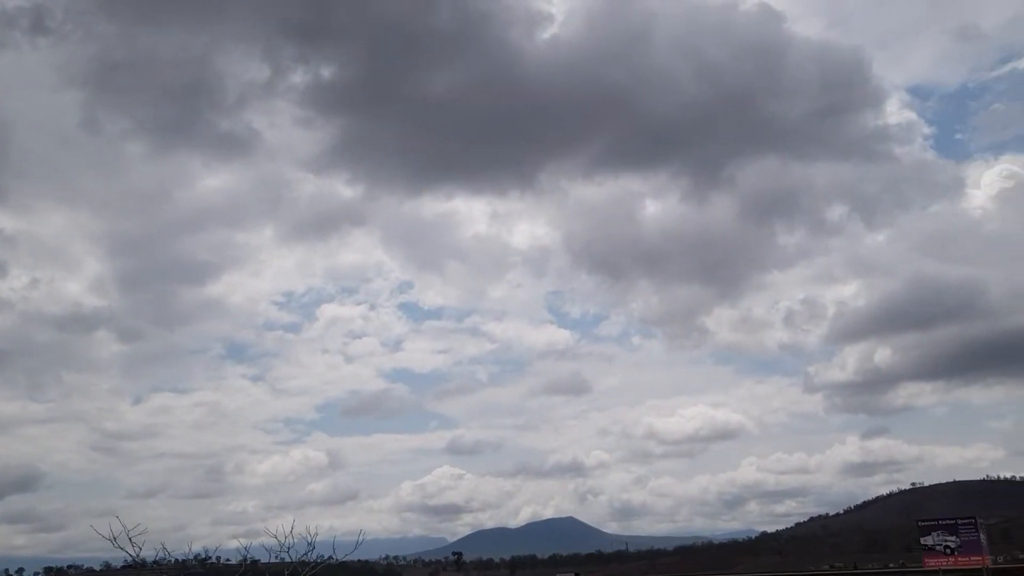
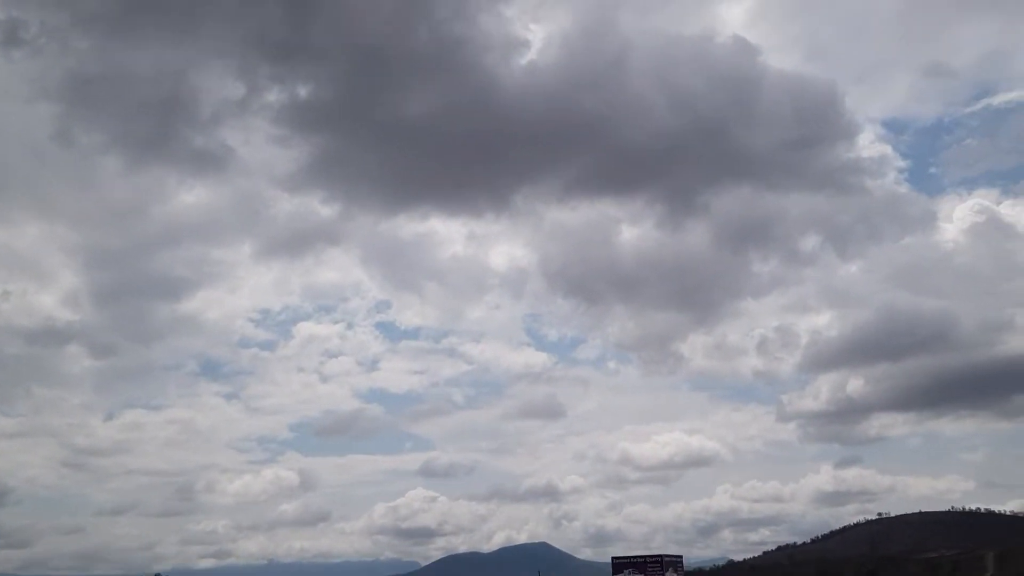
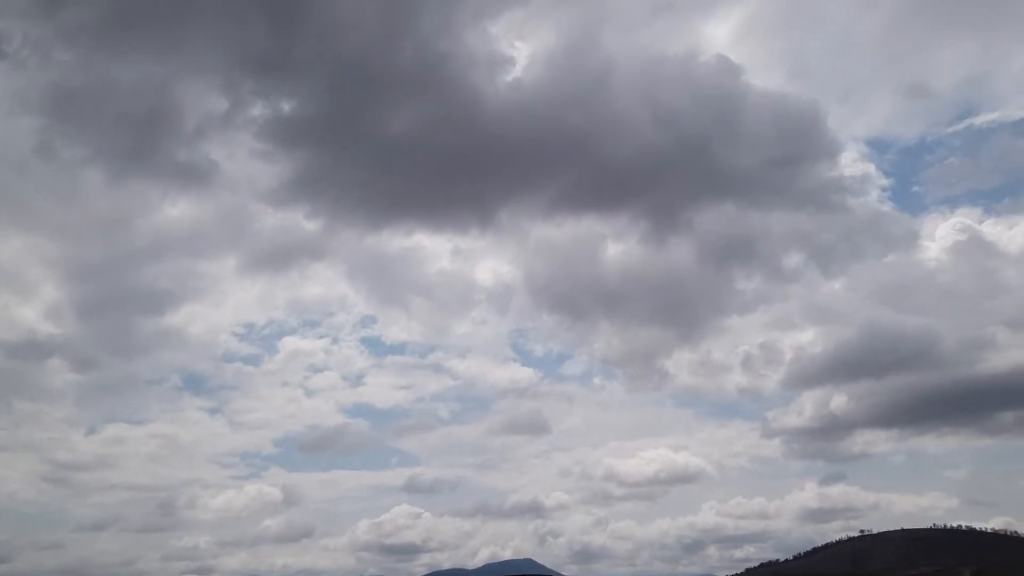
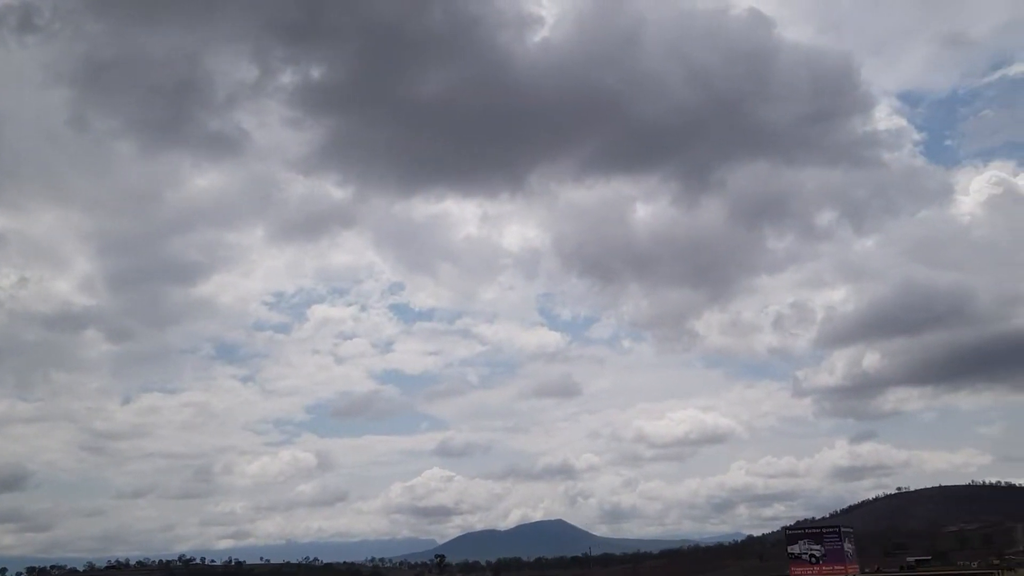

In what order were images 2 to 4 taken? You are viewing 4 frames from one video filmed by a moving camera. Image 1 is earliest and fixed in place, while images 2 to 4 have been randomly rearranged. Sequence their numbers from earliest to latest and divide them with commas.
4, 2, 3
